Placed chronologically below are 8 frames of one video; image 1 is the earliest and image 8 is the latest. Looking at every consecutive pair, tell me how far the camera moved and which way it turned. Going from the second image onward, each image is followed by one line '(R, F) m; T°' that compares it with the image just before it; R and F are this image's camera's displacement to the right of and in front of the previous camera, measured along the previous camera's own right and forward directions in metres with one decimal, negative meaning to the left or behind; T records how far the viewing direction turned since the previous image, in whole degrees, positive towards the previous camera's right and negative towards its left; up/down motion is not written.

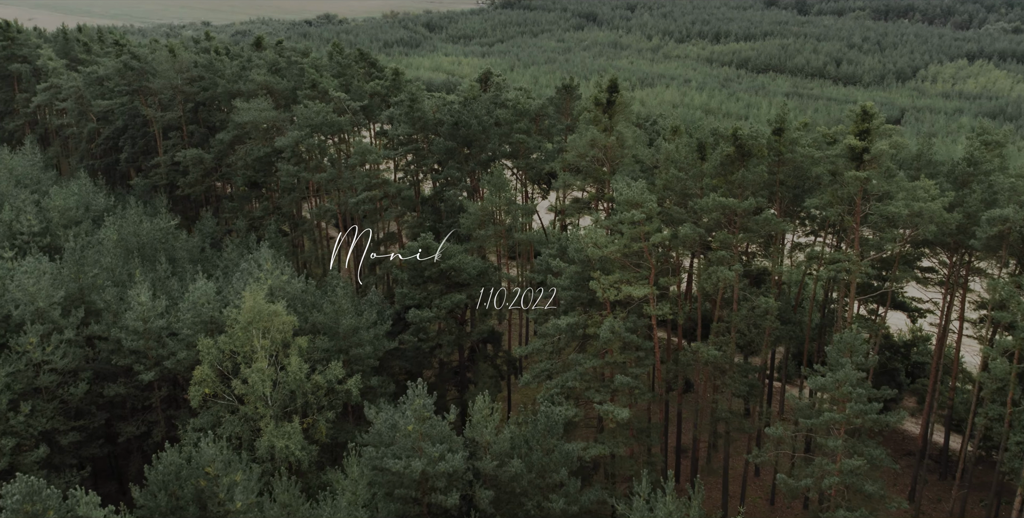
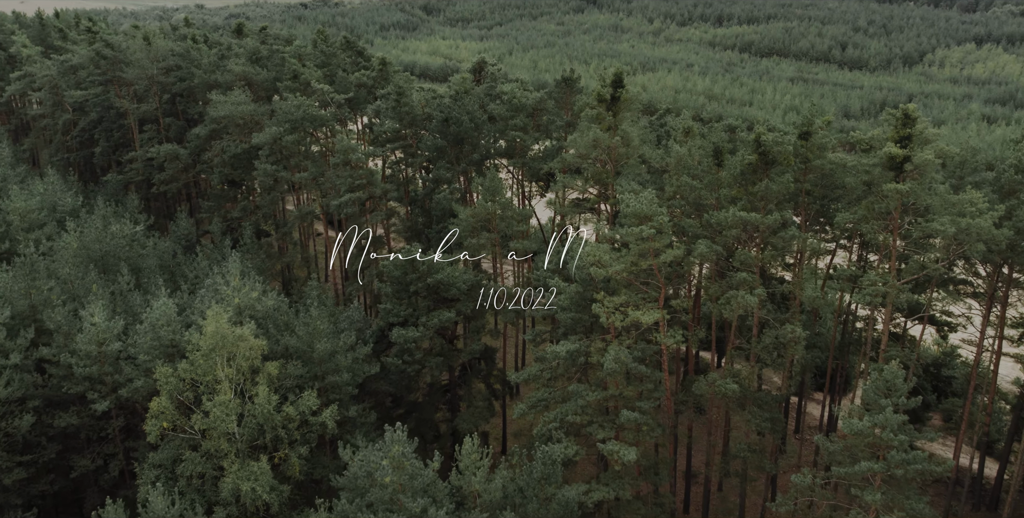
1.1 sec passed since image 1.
(+0.2, +2.9) m; 0°
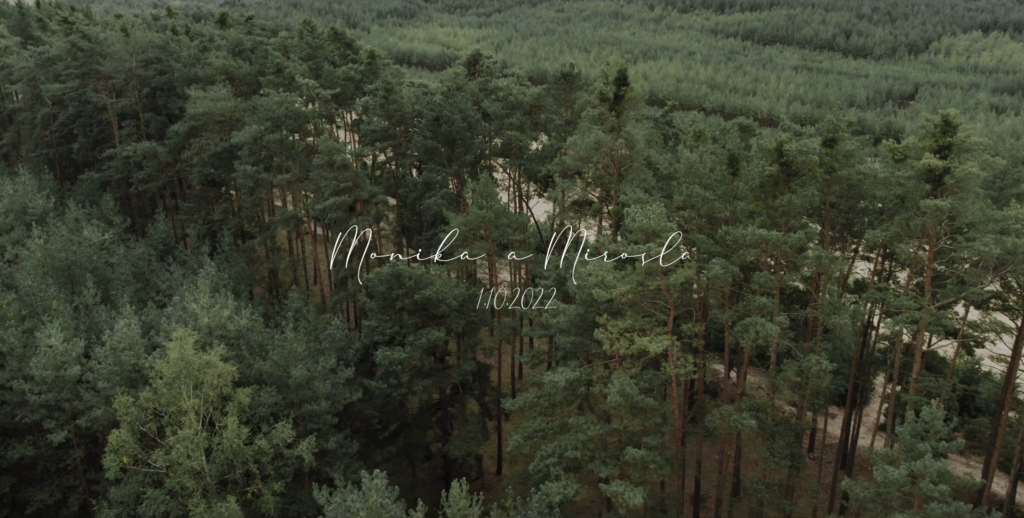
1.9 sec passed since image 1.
(+0.2, +2.2) m; 0°
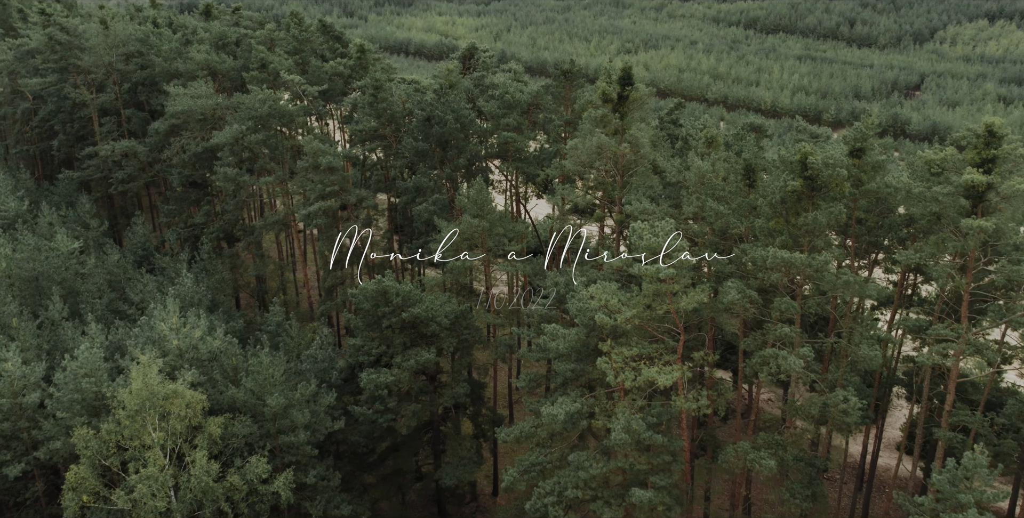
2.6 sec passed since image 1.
(+0.1, +1.9) m; 0°
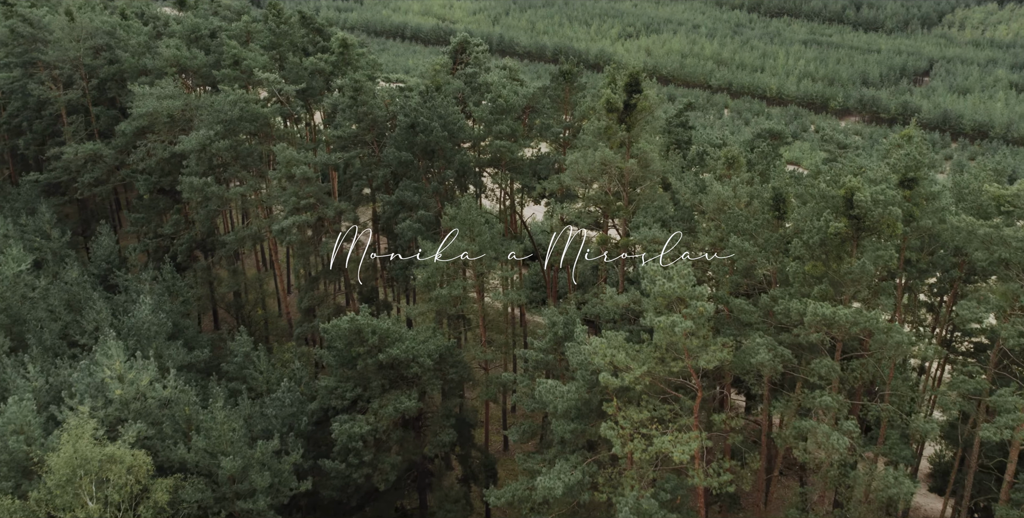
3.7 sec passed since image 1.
(+0.2, +2.8) m; 0°
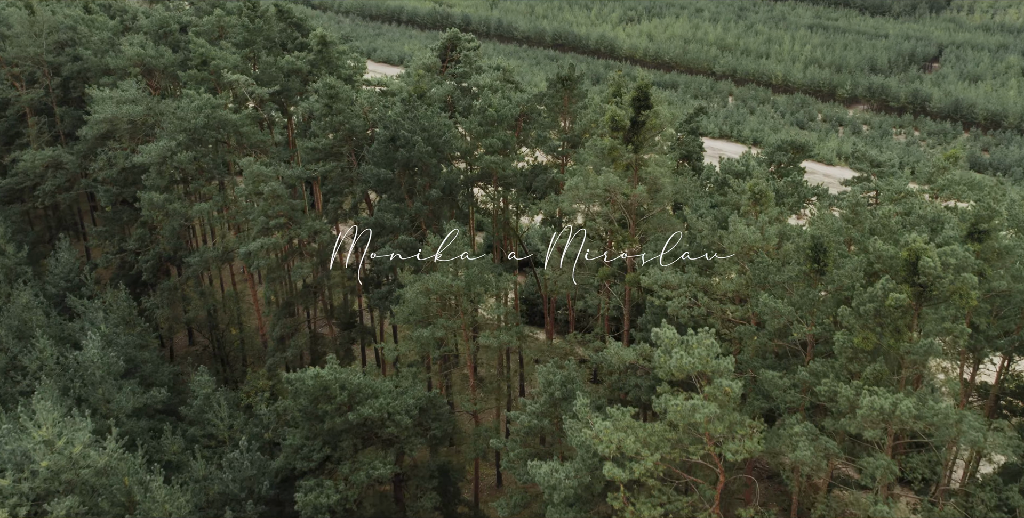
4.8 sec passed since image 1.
(+0.2, +2.8) m; 0°
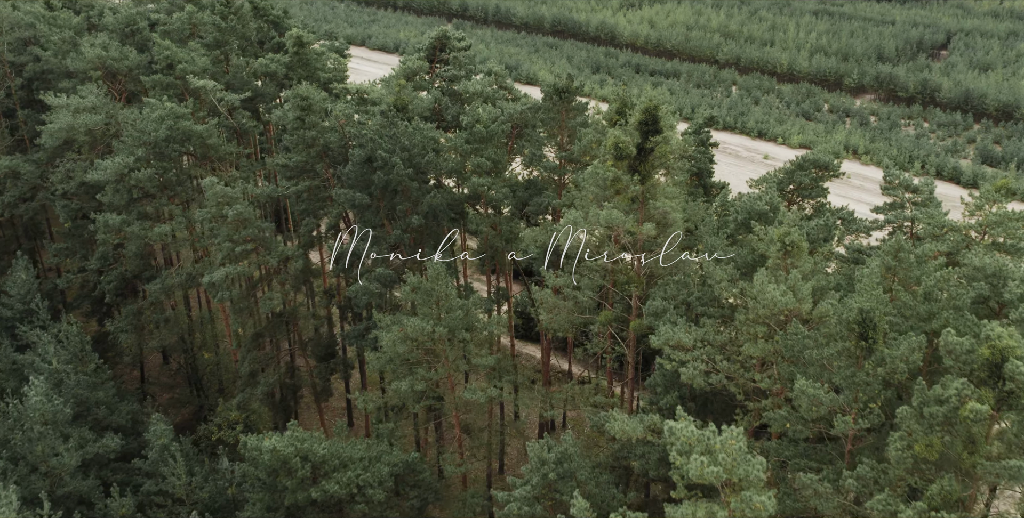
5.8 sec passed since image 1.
(+0.2, +2.5) m; 0°
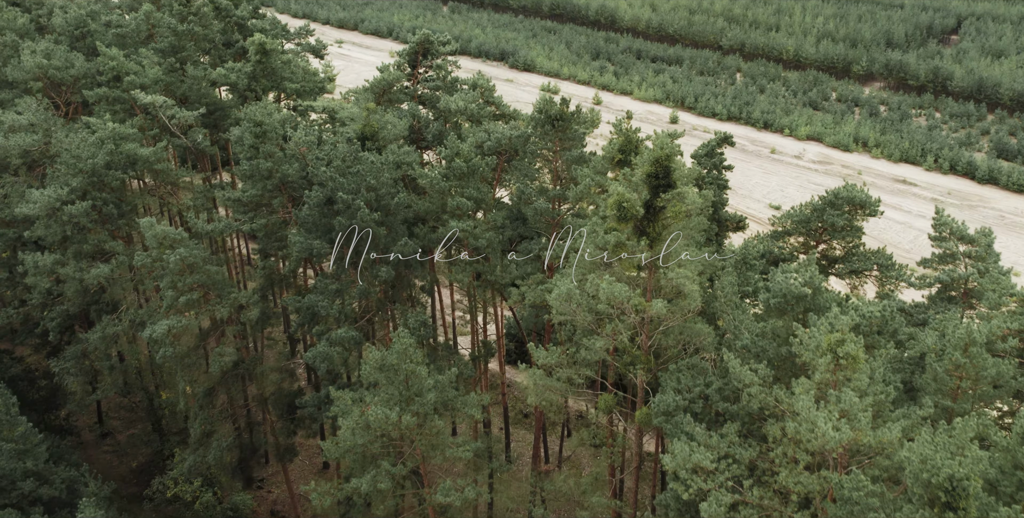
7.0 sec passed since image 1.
(+0.3, +3.0) m; 0°
